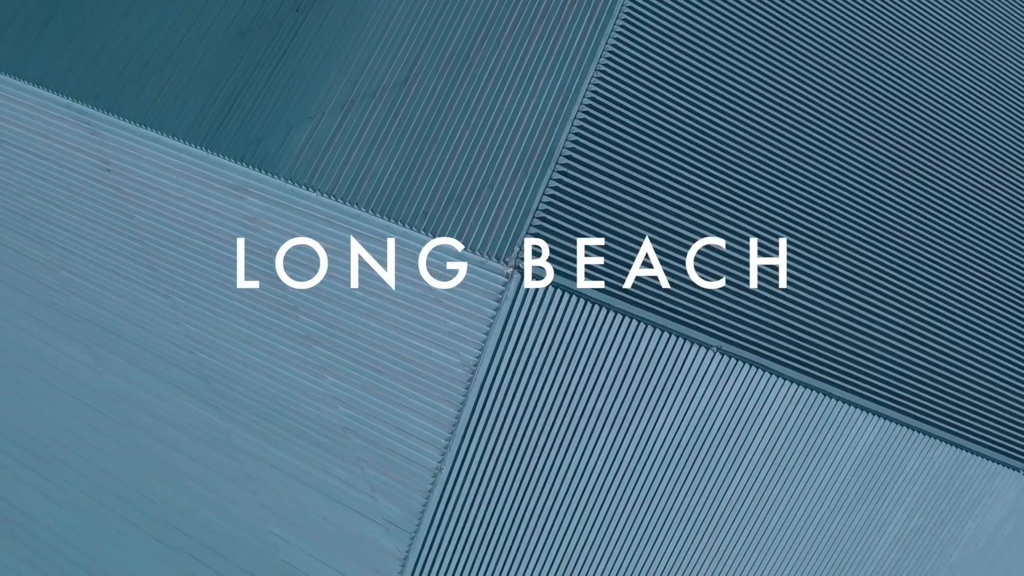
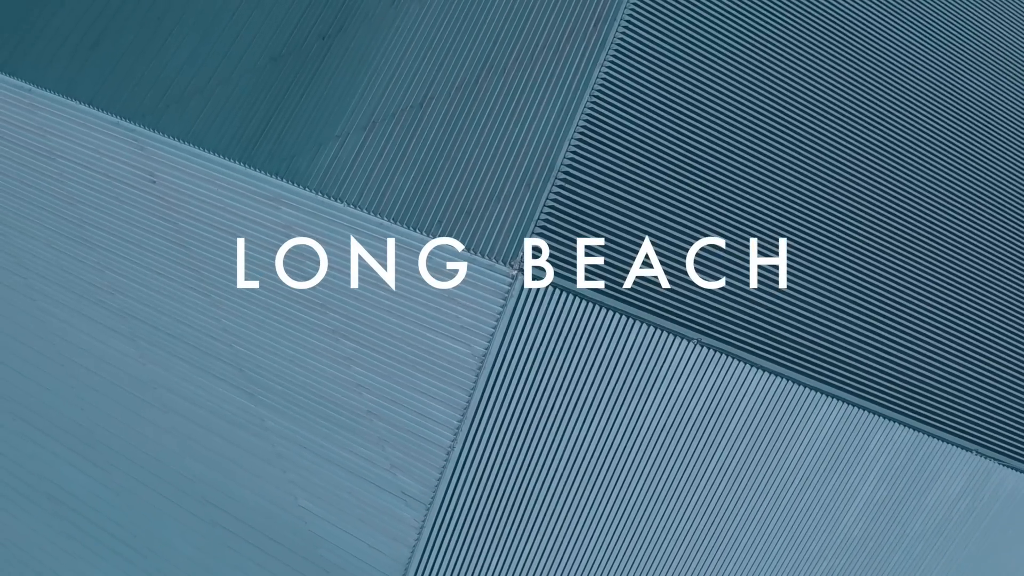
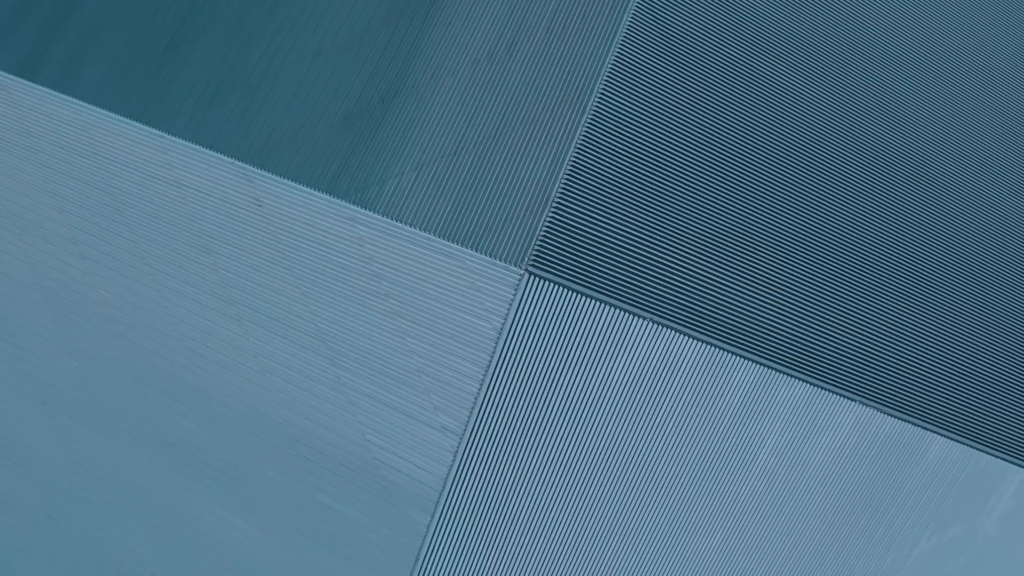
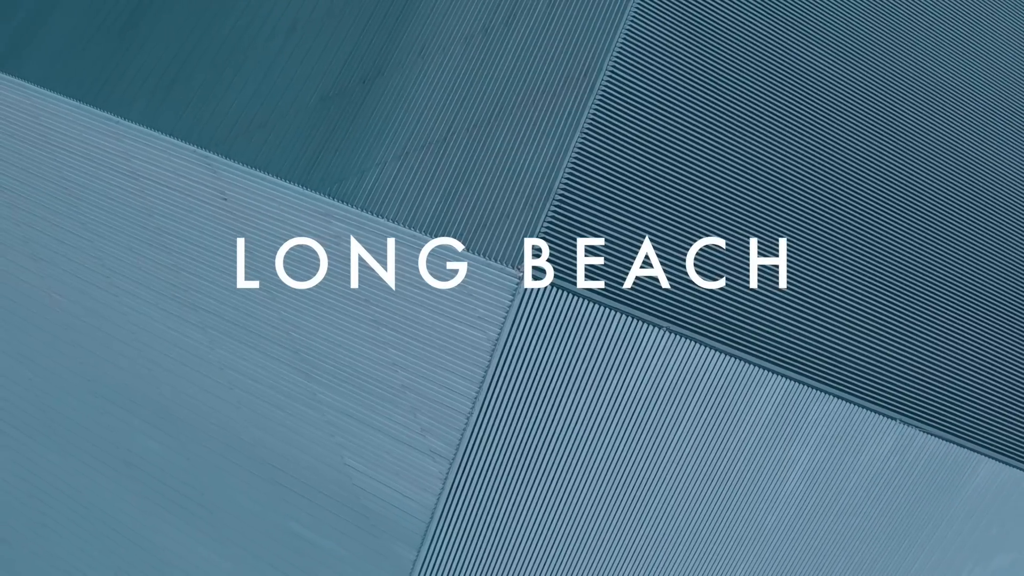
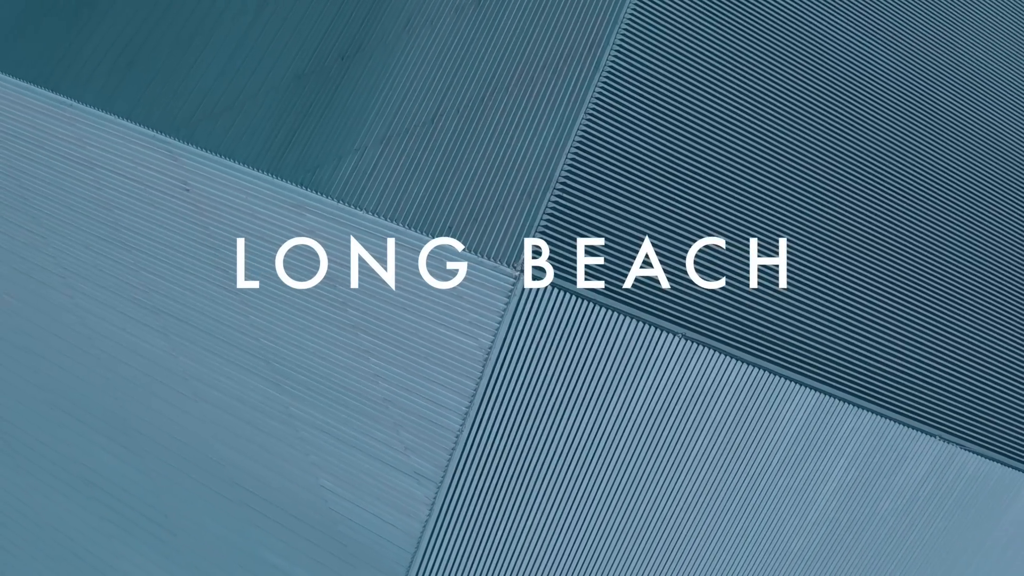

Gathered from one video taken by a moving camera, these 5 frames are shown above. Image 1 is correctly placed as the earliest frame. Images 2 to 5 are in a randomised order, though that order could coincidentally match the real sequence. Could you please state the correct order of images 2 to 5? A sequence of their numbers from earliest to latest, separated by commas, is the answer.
2, 5, 4, 3
